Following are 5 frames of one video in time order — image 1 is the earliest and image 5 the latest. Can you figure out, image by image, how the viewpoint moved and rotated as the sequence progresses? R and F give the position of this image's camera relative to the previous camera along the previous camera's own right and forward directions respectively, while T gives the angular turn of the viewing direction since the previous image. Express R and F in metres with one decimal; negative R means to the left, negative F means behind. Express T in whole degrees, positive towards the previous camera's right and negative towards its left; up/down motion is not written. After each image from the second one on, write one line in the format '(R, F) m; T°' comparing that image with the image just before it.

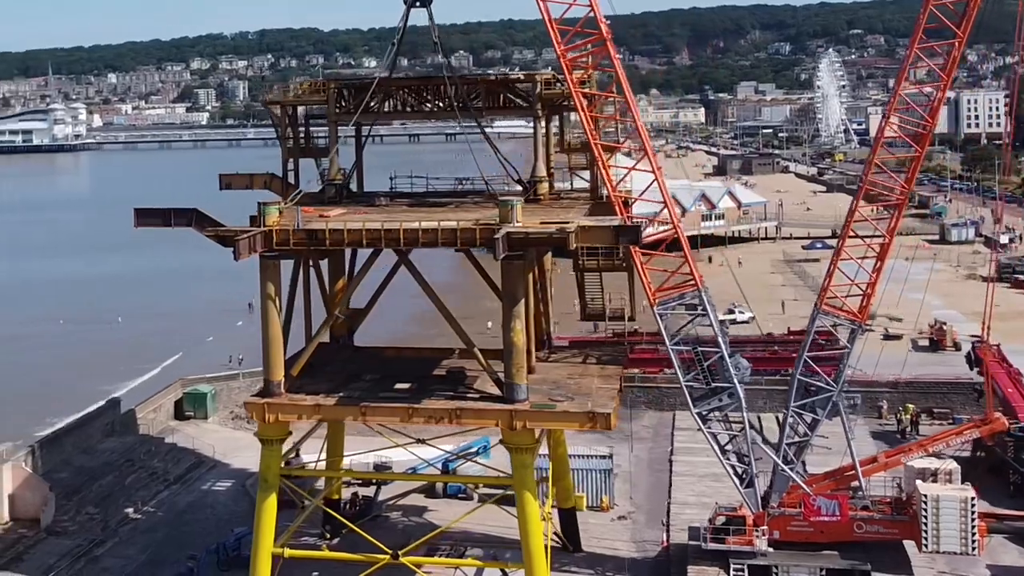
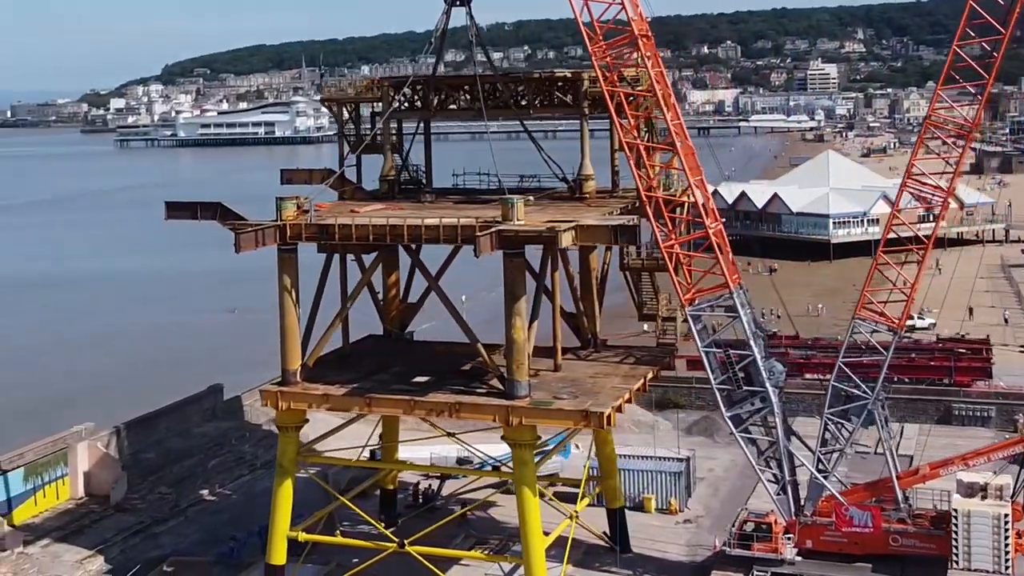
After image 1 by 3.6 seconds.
(+5.2, +0.1) m; -7°
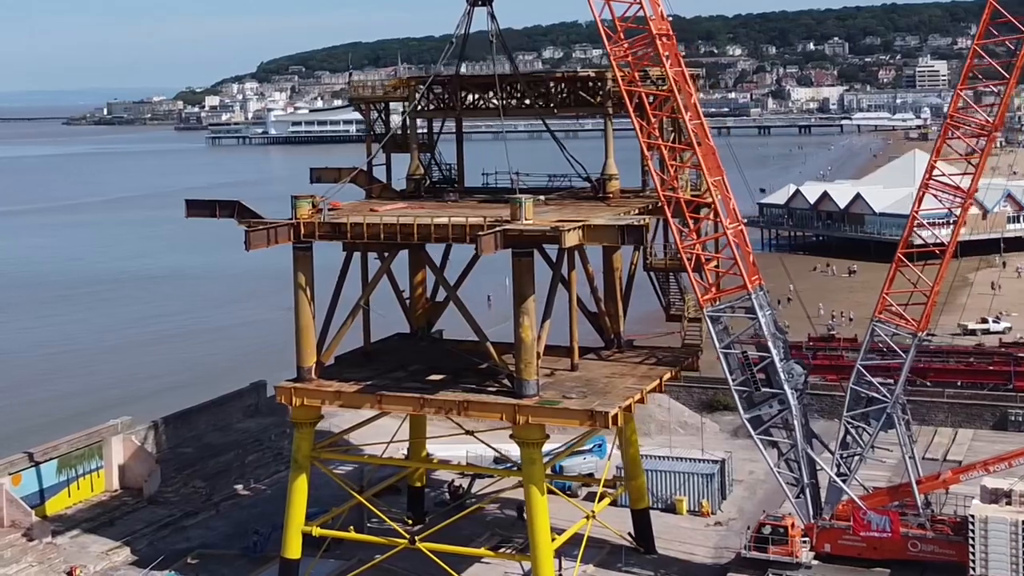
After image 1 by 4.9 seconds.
(+1.8, -0.1) m; -3°
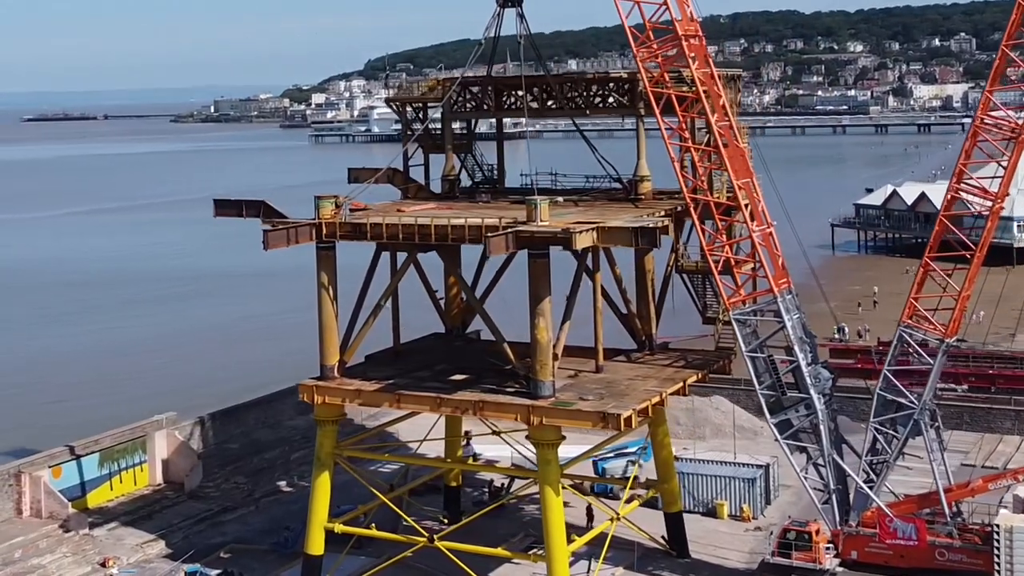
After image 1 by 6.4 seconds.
(+2.0, 0.0) m; -3°
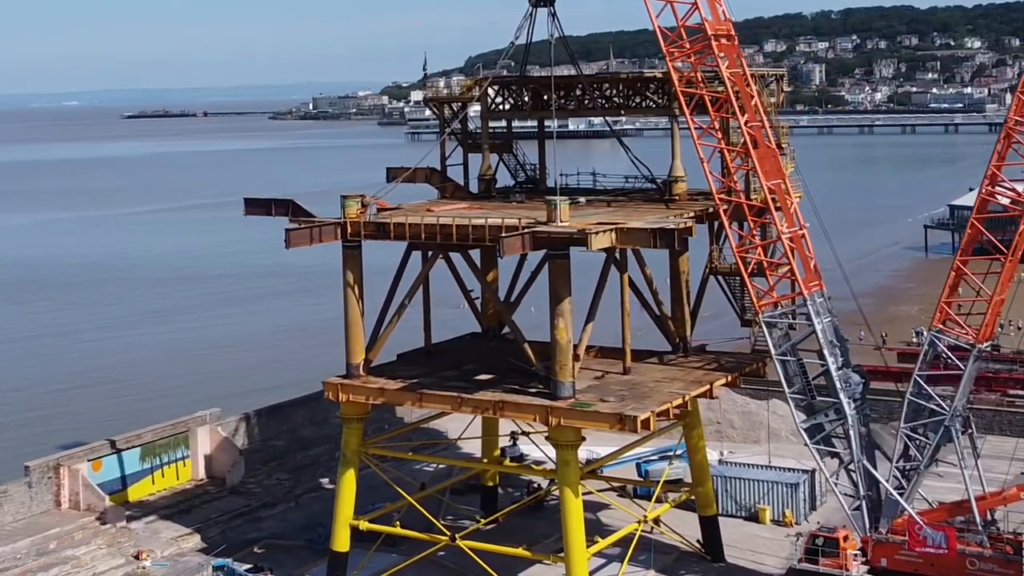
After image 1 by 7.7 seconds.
(+1.7, +0.1) m; -3°
